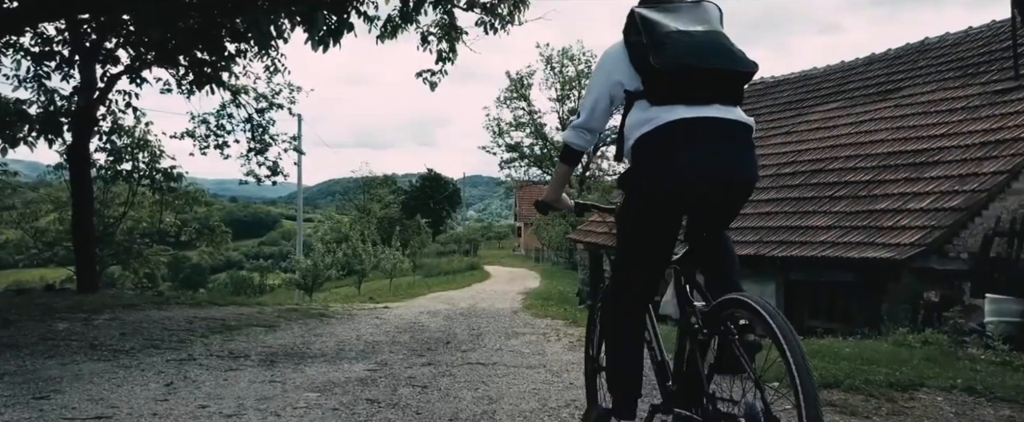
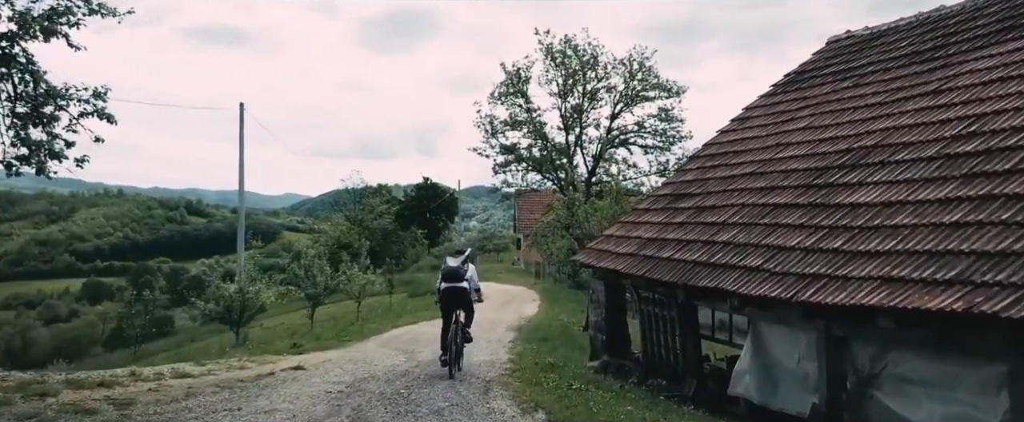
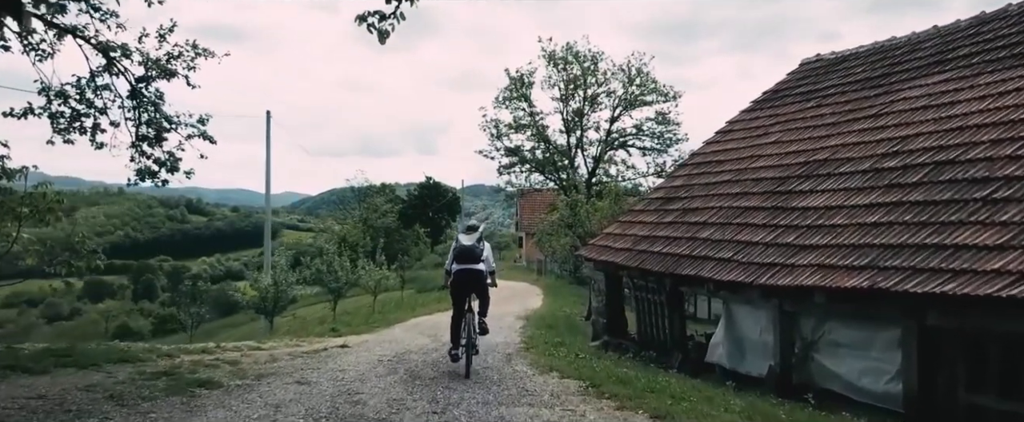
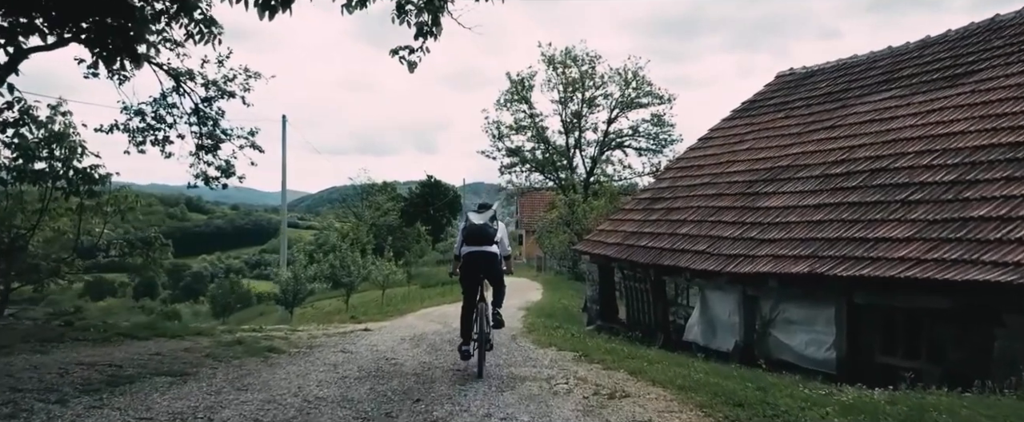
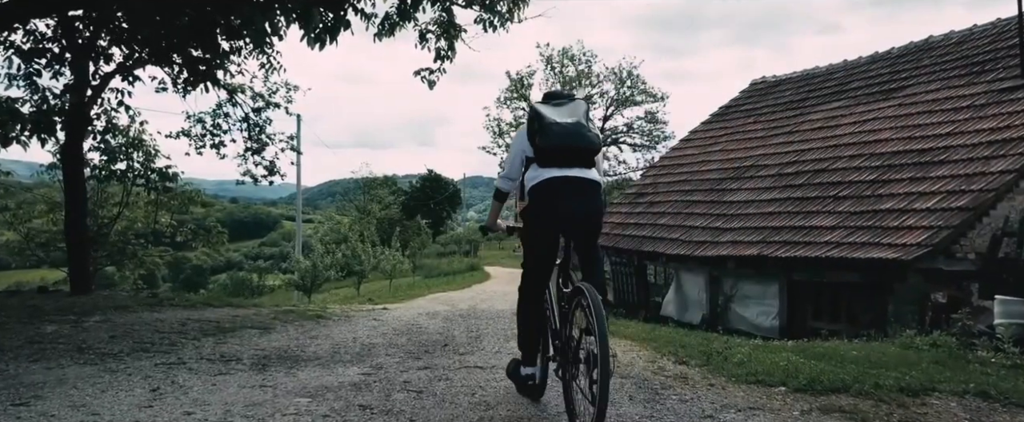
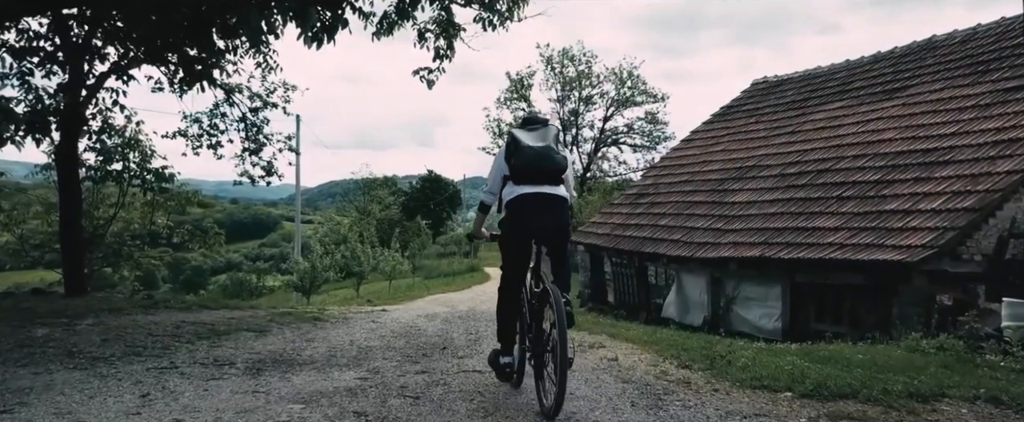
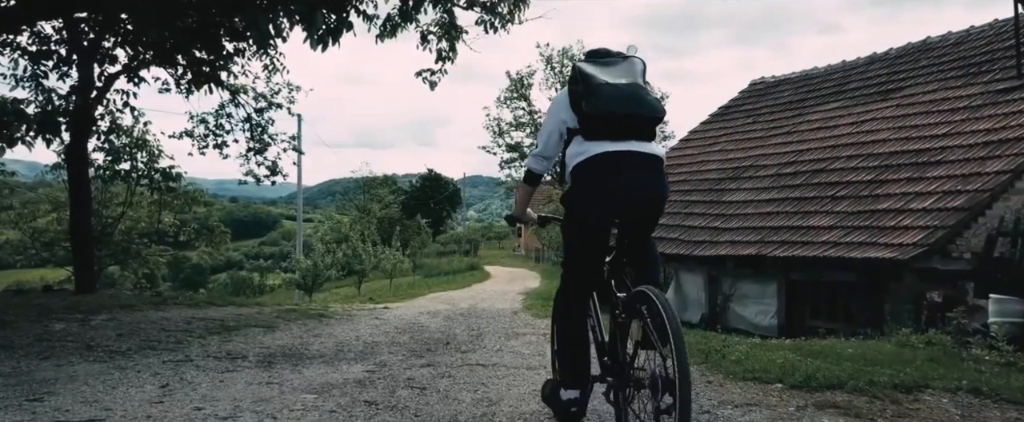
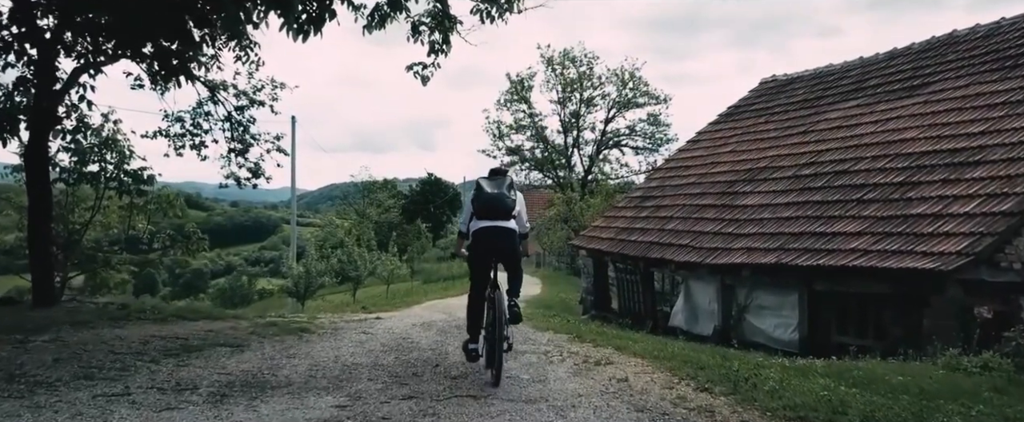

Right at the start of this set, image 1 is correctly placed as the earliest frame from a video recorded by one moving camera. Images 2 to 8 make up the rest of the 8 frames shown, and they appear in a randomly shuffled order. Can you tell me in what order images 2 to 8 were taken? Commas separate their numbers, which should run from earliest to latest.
7, 5, 6, 8, 4, 3, 2
